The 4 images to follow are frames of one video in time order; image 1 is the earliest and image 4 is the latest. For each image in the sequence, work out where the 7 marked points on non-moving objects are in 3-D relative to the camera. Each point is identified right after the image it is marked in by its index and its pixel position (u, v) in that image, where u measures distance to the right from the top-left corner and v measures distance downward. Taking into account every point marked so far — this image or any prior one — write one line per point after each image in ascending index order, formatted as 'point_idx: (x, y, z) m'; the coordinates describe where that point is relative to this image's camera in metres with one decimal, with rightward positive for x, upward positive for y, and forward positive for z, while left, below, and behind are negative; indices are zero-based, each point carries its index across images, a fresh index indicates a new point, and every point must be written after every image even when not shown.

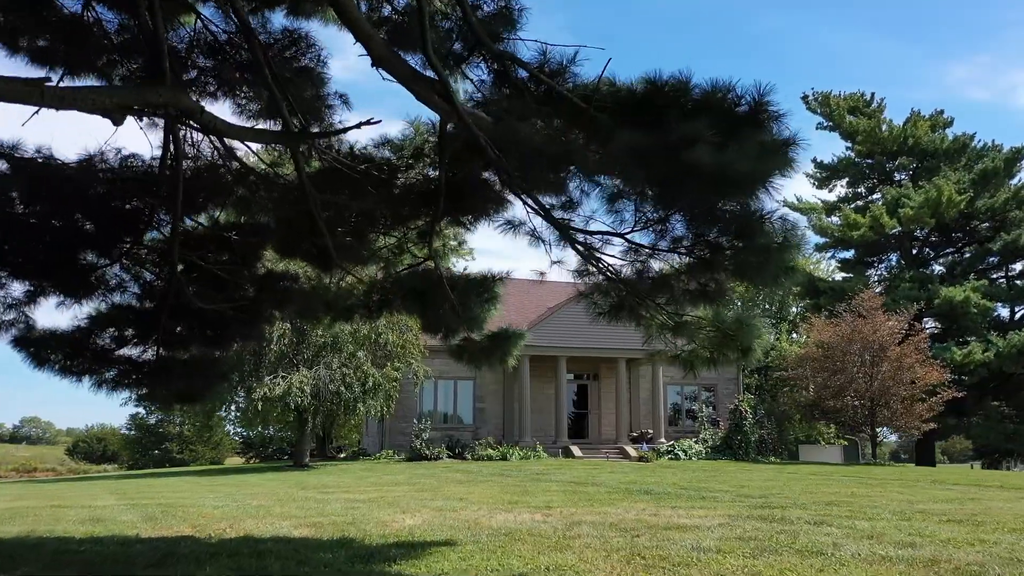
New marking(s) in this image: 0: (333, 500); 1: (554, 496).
0: (-2.4, -2.8, +10.8) m
1: (+0.6, -2.9, +11.5) m
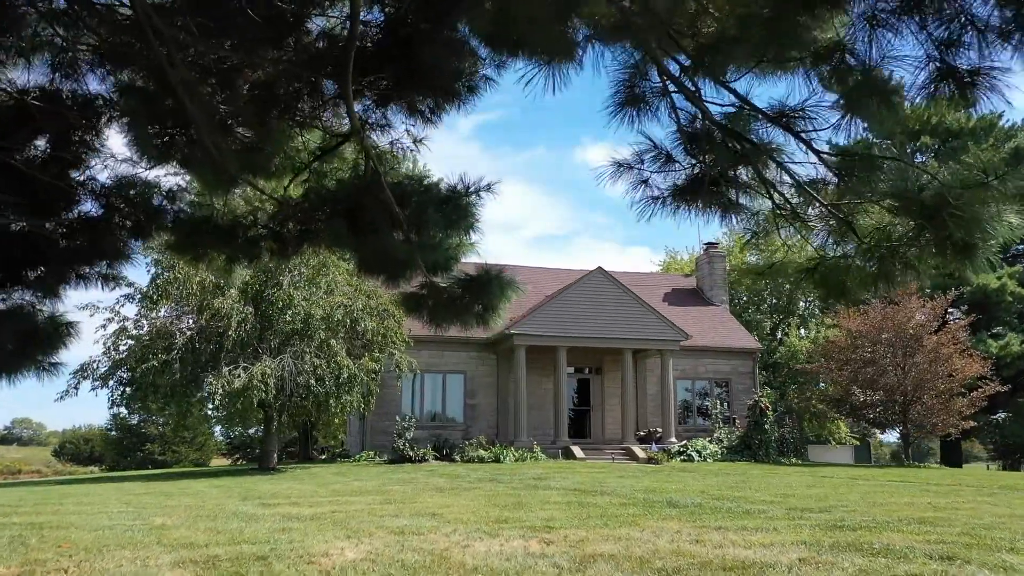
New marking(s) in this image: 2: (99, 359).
0: (-2.5, -2.3, +8.2) m
1: (+0.5, -2.4, +8.9) m
2: (-9.0, -1.5, +17.9) m
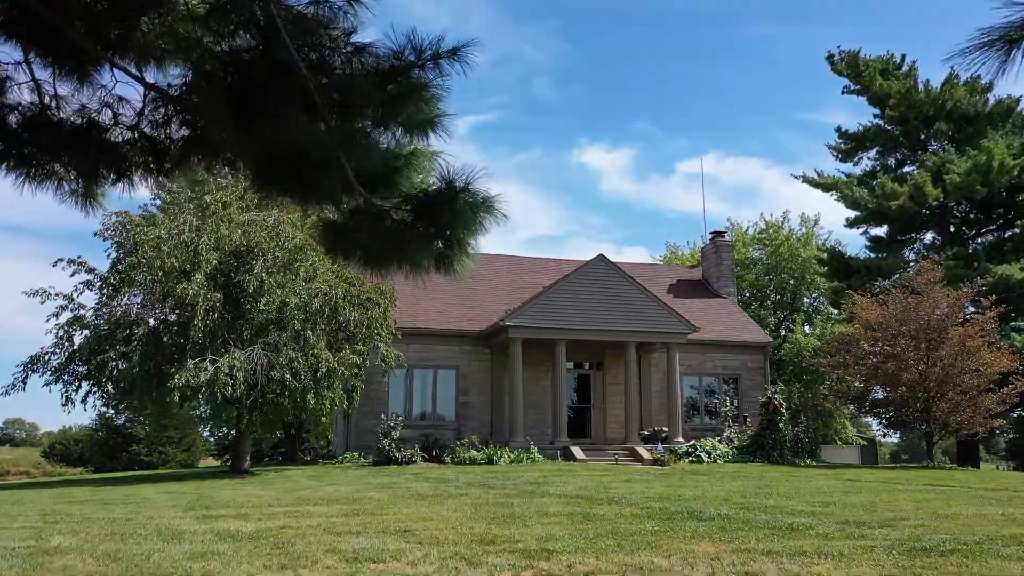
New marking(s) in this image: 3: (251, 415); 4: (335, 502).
0: (-2.6, -2.0, +6.6) m
1: (+0.4, -2.1, +7.3) m
2: (-9.1, -1.2, +16.2) m
3: (-5.6, -2.7, +17.7) m
4: (-2.1, -2.5, +9.7) m
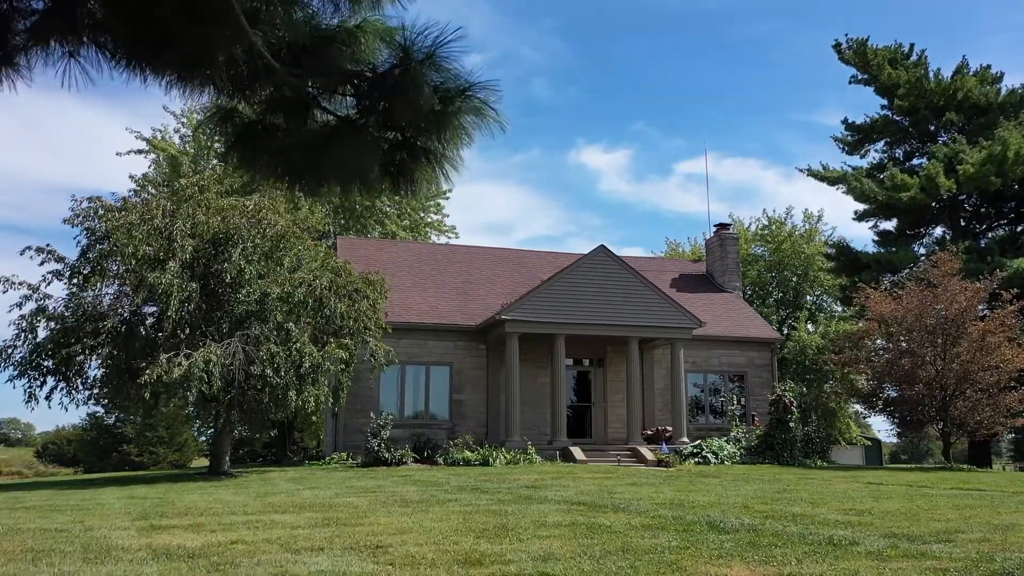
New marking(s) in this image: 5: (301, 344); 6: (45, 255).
0: (-2.6, -1.8, +5.5) m
1: (+0.3, -1.9, +6.2) m
2: (-9.2, -1.0, +15.1) m
3: (-5.7, -2.5, +16.6) m
4: (-2.2, -2.3, +8.6) m
5: (-4.2, -1.2, +16.5) m
6: (-10.0, +0.7, +17.6) m
